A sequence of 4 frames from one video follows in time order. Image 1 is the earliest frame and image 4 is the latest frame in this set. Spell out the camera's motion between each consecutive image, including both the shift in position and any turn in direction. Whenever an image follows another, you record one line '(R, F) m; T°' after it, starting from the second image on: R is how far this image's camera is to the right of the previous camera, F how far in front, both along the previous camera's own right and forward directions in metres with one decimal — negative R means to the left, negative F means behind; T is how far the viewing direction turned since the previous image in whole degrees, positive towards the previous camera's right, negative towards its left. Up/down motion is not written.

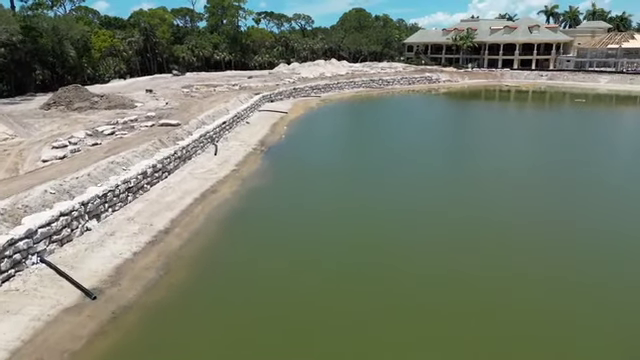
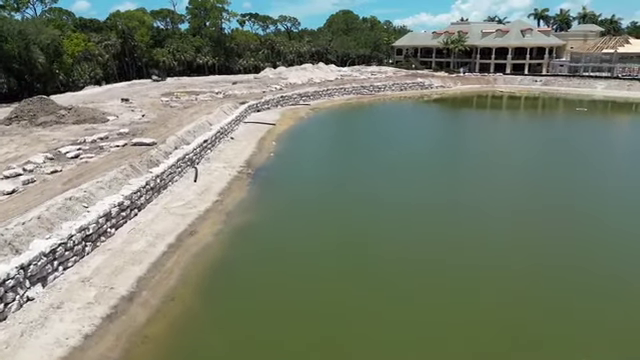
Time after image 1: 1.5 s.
(-0.4, +3.3) m; +2°
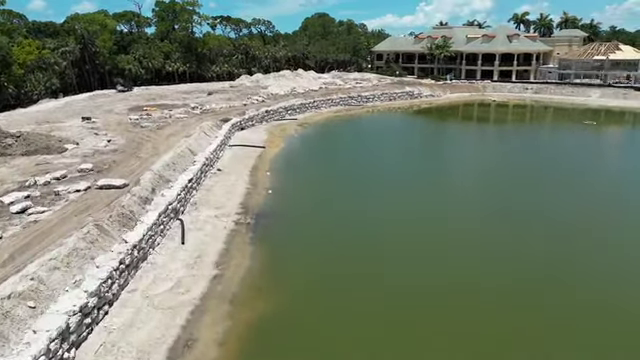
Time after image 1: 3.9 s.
(-2.2, +5.4) m; +4°
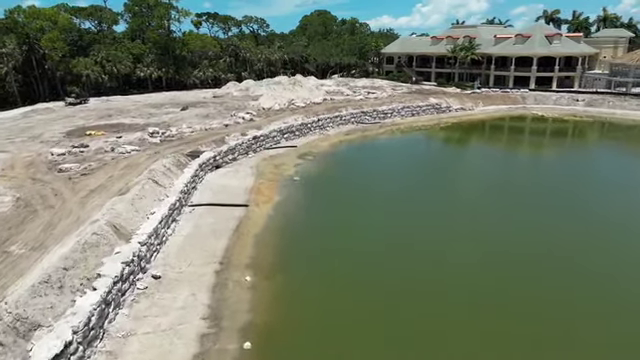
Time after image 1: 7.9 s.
(-0.9, +13.8) m; 0°
